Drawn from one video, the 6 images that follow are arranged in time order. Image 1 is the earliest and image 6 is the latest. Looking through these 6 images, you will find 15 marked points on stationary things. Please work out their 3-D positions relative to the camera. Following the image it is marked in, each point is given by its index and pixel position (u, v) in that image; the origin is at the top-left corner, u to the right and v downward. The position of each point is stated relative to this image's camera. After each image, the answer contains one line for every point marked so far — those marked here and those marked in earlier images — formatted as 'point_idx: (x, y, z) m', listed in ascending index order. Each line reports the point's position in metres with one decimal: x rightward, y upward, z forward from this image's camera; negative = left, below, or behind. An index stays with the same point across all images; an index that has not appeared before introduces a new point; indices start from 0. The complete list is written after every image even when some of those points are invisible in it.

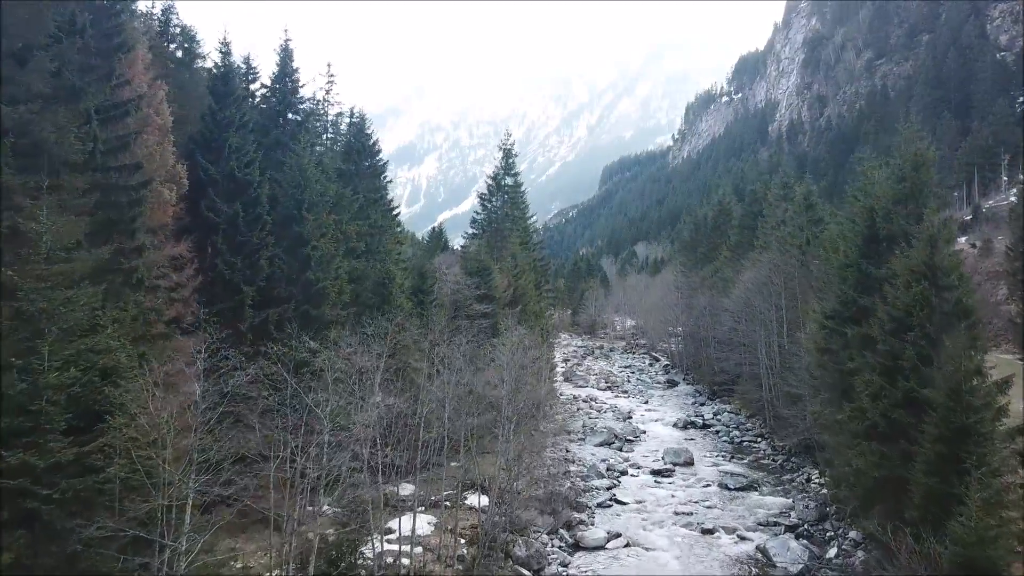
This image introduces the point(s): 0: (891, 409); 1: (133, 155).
0: (+11.6, -3.8, +17.1) m
1: (-12.9, +4.5, +19.0) m
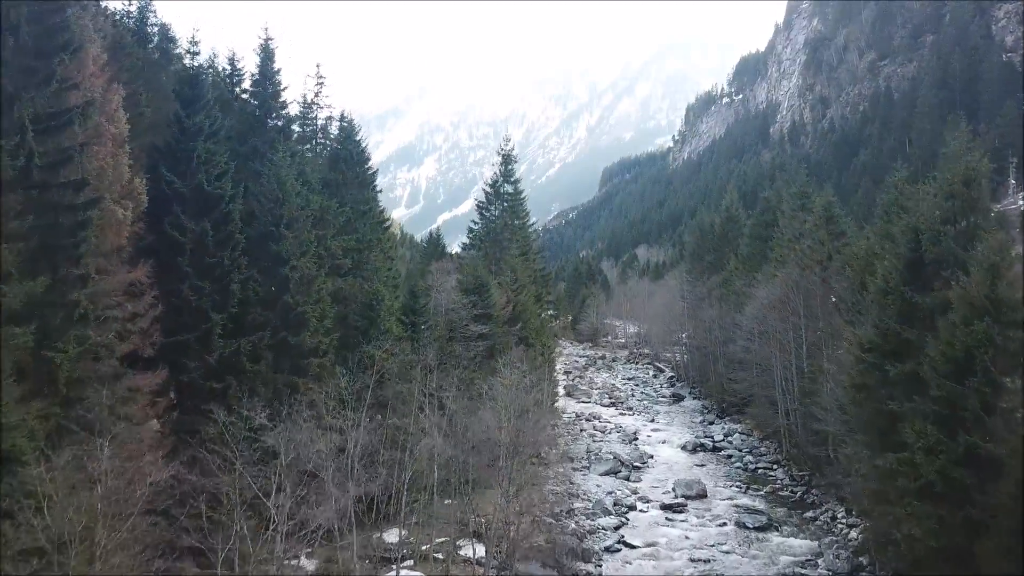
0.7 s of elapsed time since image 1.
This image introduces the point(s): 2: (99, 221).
0: (+11.6, -4.8, +14.7) m
1: (-12.9, +3.5, +16.7) m
2: (-12.7, +2.1, +17.1) m
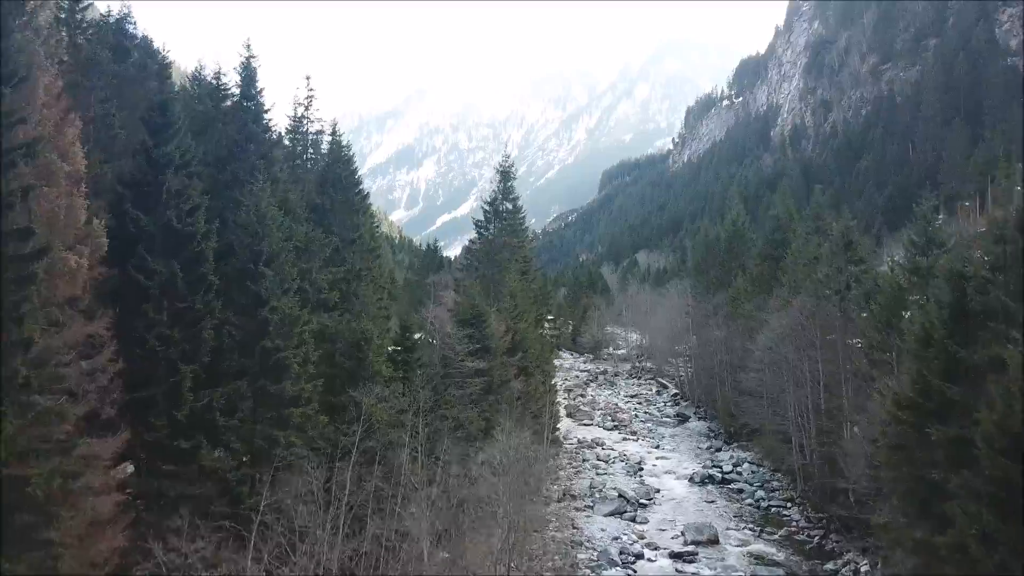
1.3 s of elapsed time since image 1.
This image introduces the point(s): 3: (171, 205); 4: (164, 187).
0: (+11.6, -6.3, +12.9) m
1: (-12.9, +1.9, +14.8) m
2: (-12.7, +0.5, +15.2) m
3: (-11.9, +2.9, +19.4) m
4: (-12.0, +3.5, +19.2) m
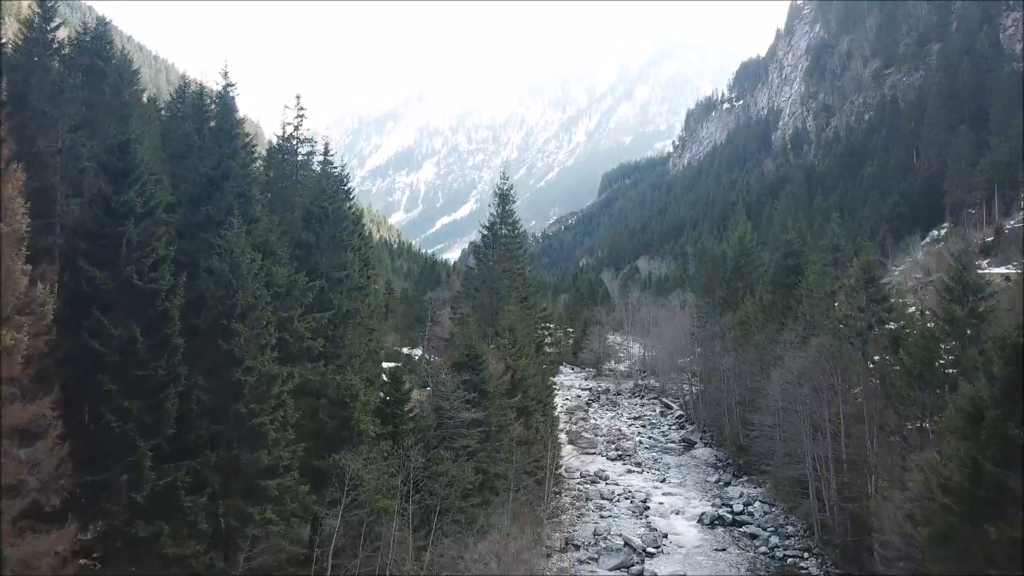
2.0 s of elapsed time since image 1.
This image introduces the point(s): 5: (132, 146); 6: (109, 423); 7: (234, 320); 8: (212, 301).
0: (+11.5, -8.3, +11.0) m
1: (-13.0, -0.1, +12.9) m
2: (-12.8, -1.5, +13.3) m
3: (-11.9, +0.9, +17.5) m
4: (-12.0, +1.5, +17.3) m
5: (-12.9, +4.9, +19.1) m
6: (-11.8, -4.0, +16.2) m
7: (-9.7, -1.1, +19.4) m
8: (-10.5, -0.4, +19.5) m
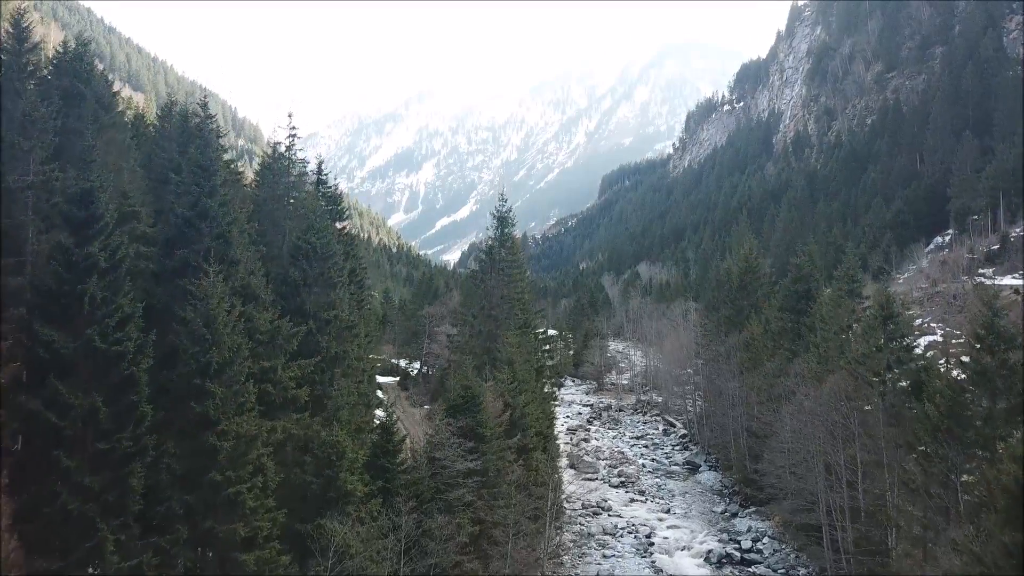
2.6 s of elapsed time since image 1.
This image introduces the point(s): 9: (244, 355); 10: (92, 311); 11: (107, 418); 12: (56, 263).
0: (+11.5, -10.1, +9.5) m
1: (-13.0, -1.8, +11.4) m
2: (-12.8, -3.3, +11.8) m
3: (-12.0, -0.9, +16.0) m
4: (-12.1, -0.3, +15.8) m
5: (-12.9, +3.1, +17.6) m
6: (-11.8, -5.7, +14.7) m
7: (-9.8, -2.9, +17.9) m
8: (-10.6, -2.2, +18.0) m
9: (-9.3, -2.3, +19.2) m
10: (-12.1, -0.7, +16.0) m
11: (-11.3, -3.6, +15.5) m
12: (-13.2, +0.8, +16.1) m
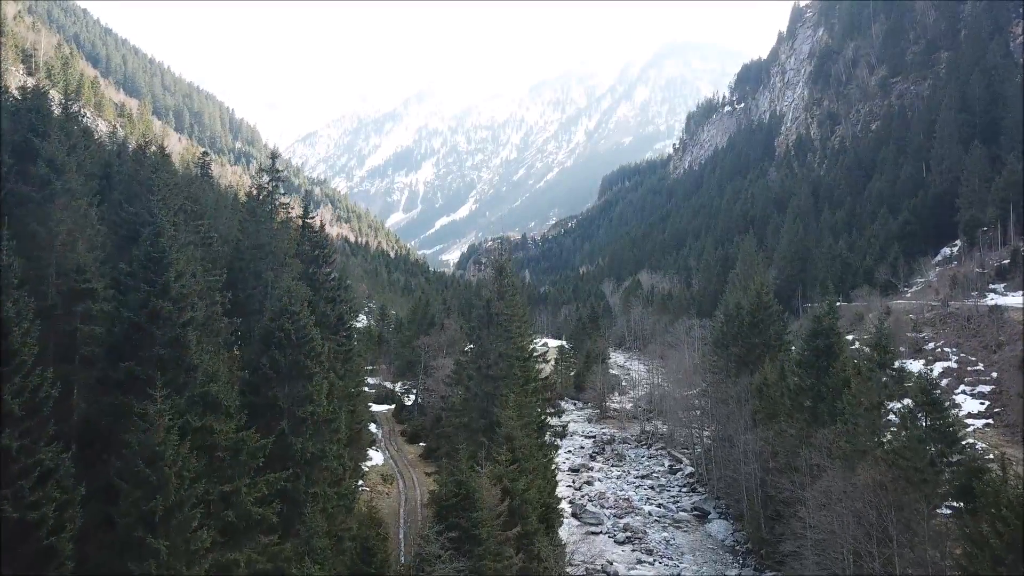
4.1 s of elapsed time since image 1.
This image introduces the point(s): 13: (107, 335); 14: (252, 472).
0: (+11.4, -13.7, +6.8) m
1: (-13.1, -5.5, +8.7) m
2: (-12.9, -7.0, +9.1) m
3: (-12.0, -4.5, +13.3) m
4: (-12.2, -3.9, +13.1) m
5: (-13.0, -0.6, +14.9) m
6: (-11.9, -9.4, +12.1) m
7: (-9.8, -6.6, +15.2) m
8: (-10.7, -5.9, +15.3) m
9: (-9.3, -6.0, +16.5) m
10: (-12.1, -4.3, +13.3) m
11: (-11.4, -7.3, +12.8) m
12: (-13.3, -2.9, +13.4) m
13: (-13.3, -1.3, +18.7) m
14: (-8.9, -6.2, +19.4) m
